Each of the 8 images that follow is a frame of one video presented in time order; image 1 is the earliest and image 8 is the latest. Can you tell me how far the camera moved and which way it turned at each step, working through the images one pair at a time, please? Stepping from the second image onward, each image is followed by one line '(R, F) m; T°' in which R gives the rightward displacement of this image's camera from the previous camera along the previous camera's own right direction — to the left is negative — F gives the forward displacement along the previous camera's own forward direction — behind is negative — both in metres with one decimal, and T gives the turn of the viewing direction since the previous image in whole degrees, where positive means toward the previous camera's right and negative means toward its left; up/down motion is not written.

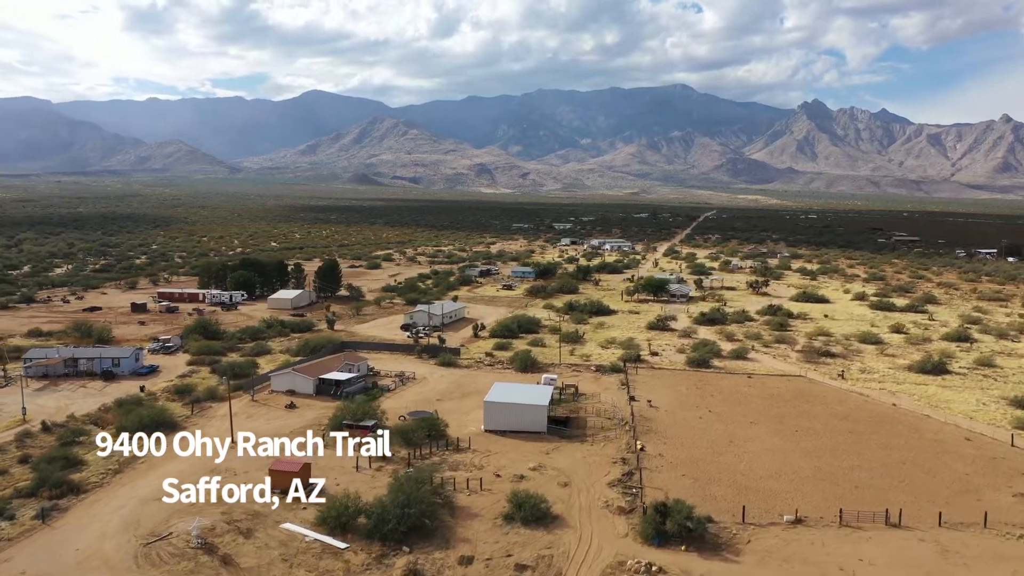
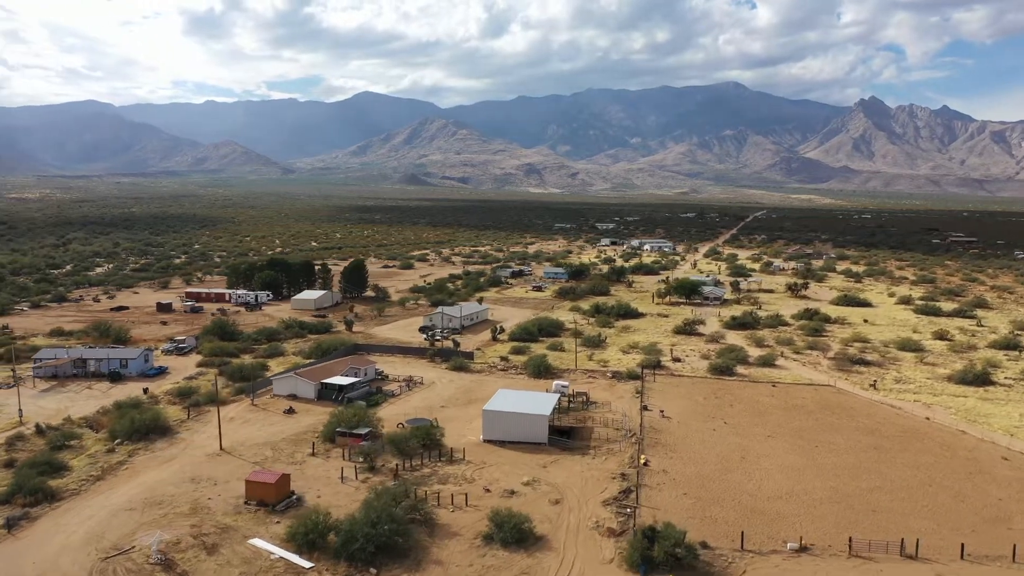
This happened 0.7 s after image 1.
(+1.8, +1.6) m; -3°
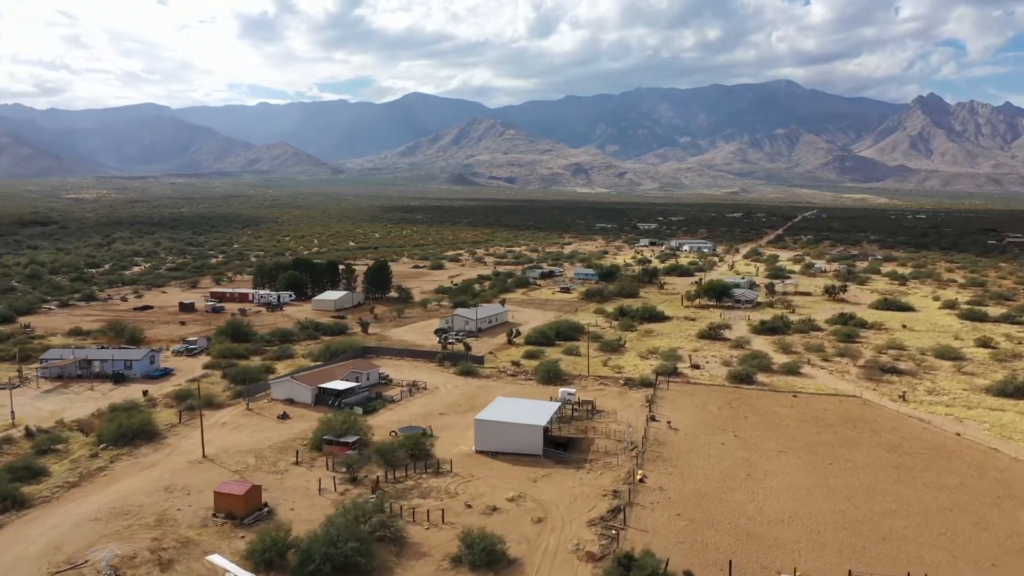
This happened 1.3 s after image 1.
(+1.9, +1.6) m; -3°
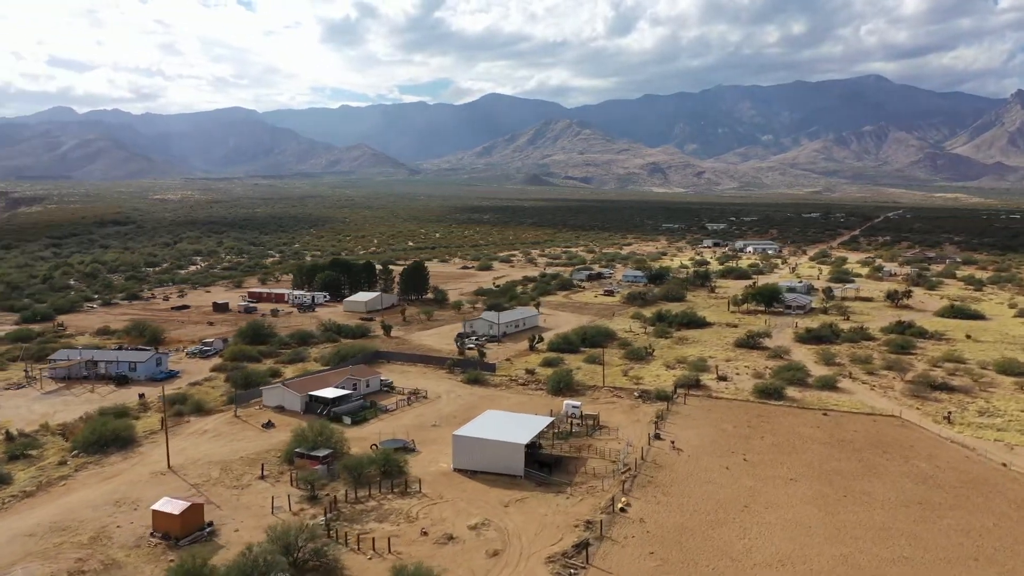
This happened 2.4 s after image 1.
(+3.1, +2.5) m; -5°
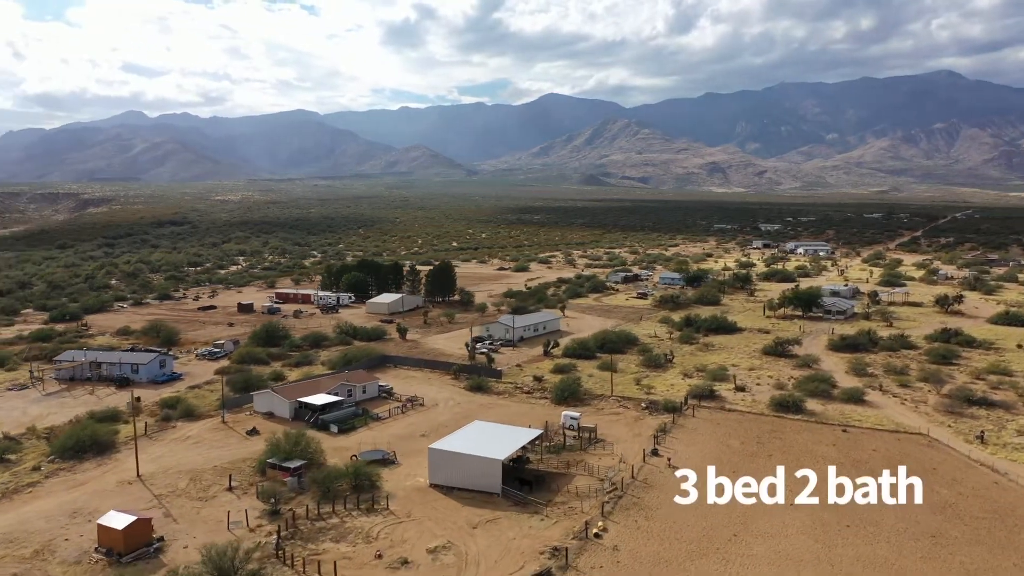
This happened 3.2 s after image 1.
(+2.4, +1.8) m; -4°
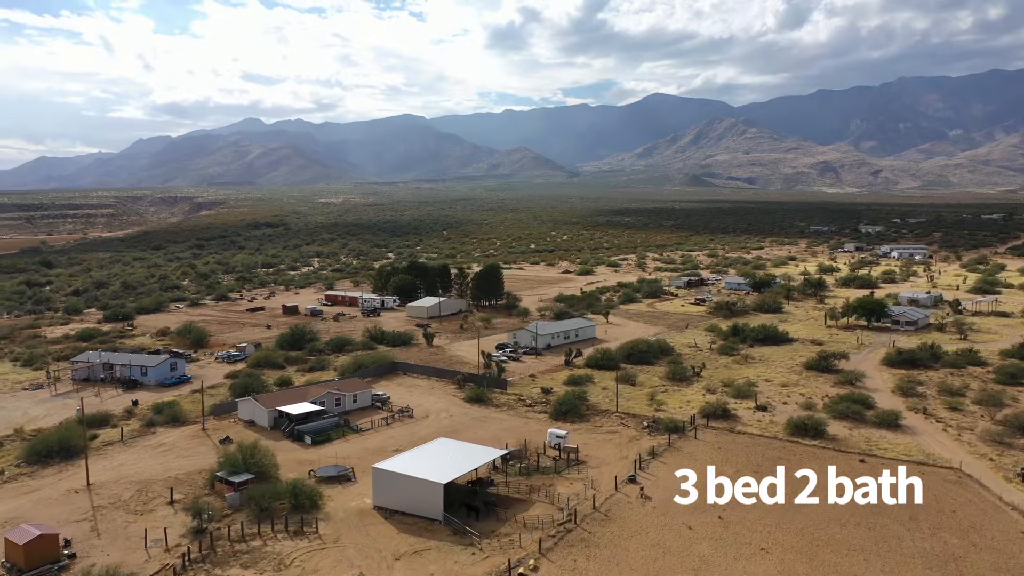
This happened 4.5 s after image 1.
(+4.4, +2.5) m; -7°
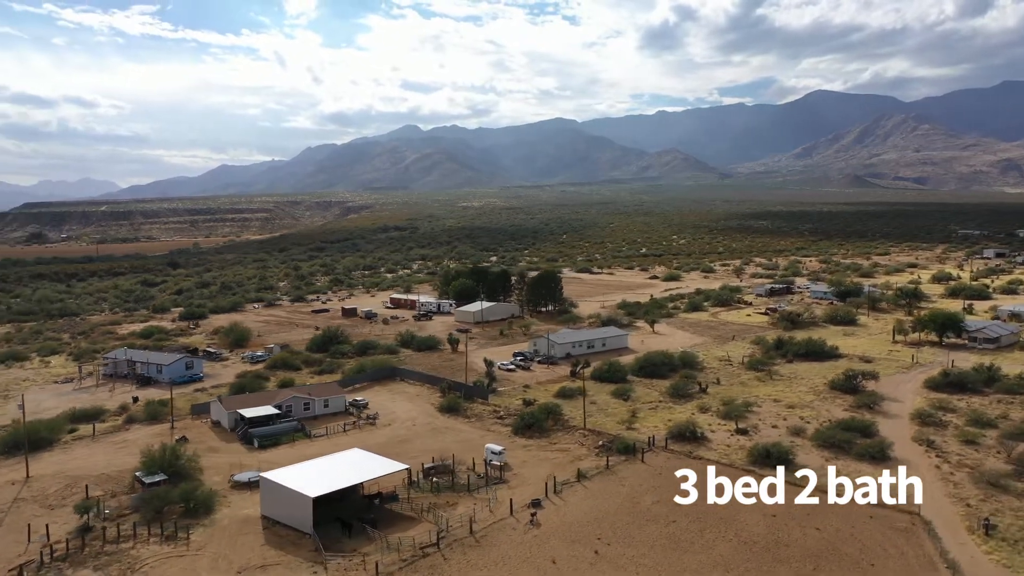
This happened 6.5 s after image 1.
(+7.3, +2.0) m; -10°
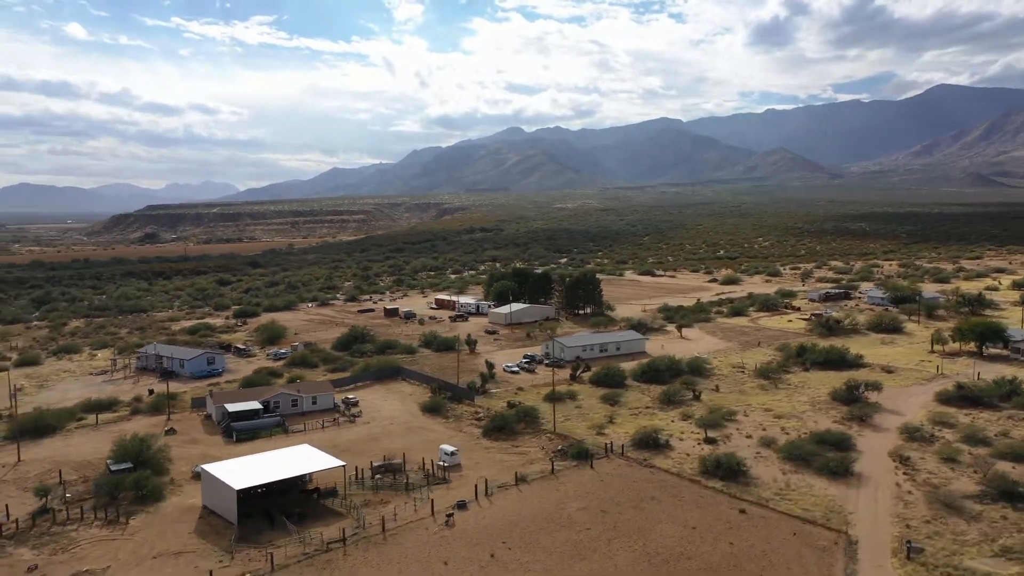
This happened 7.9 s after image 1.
(+5.1, +0.2) m; -7°
